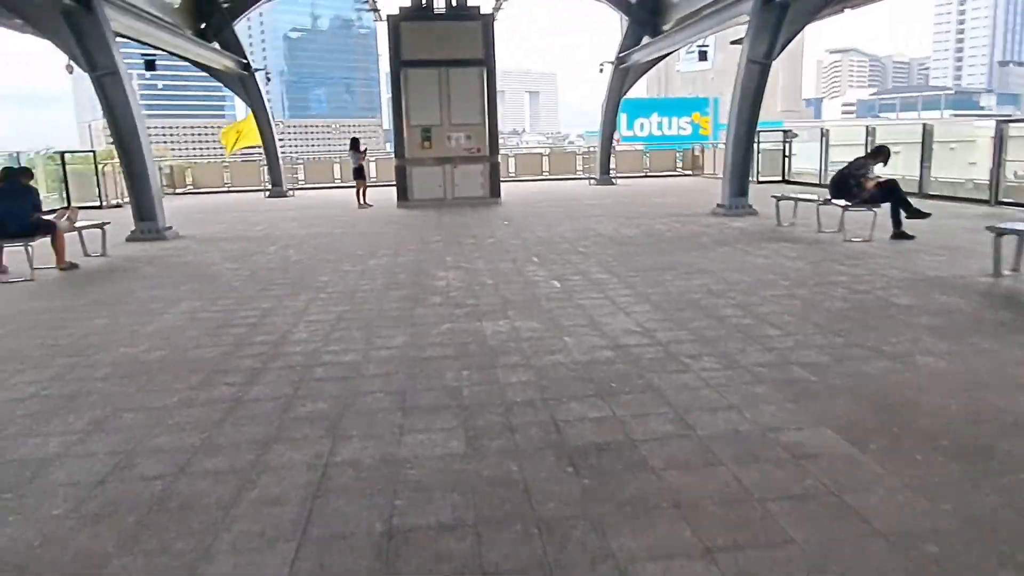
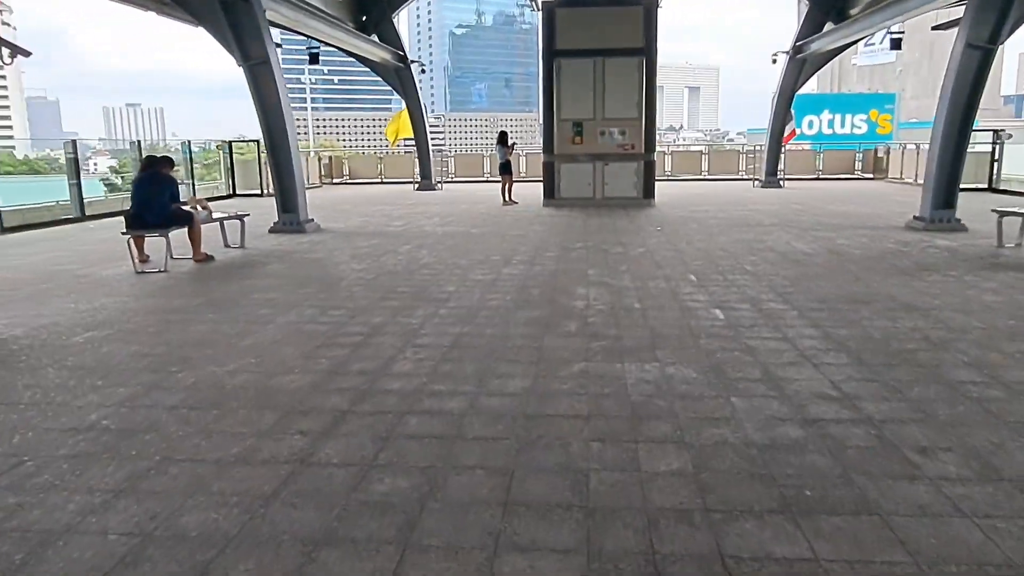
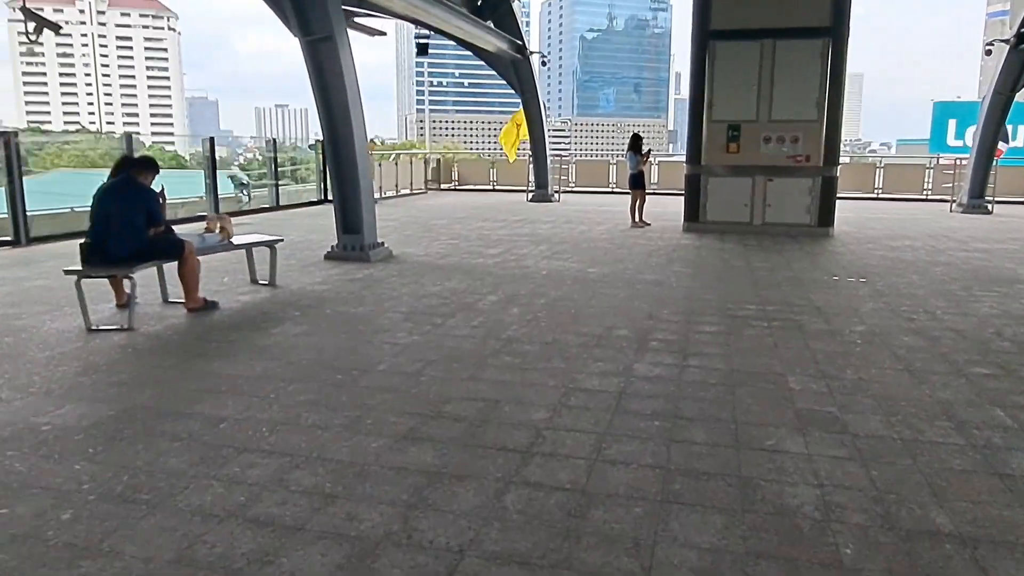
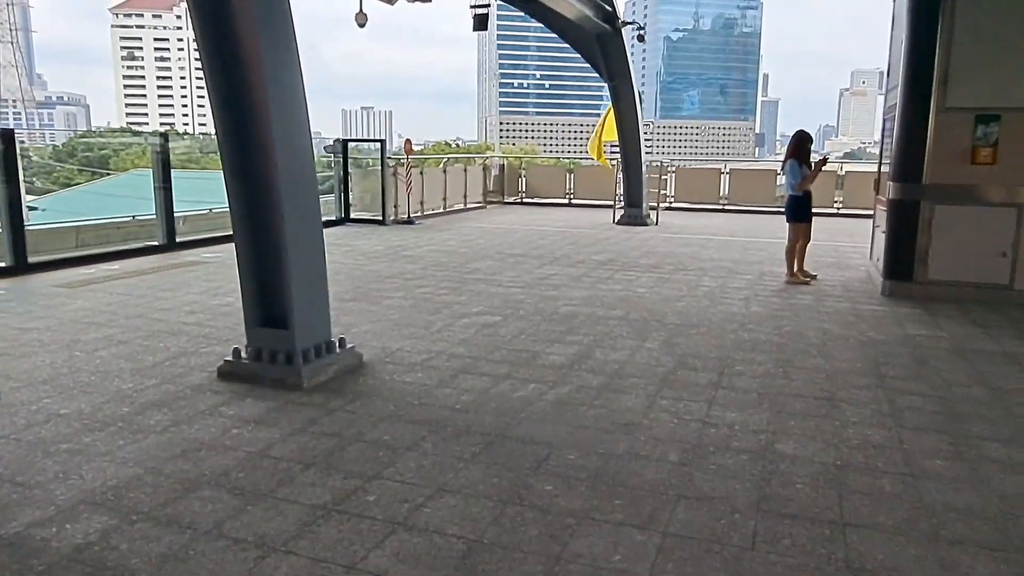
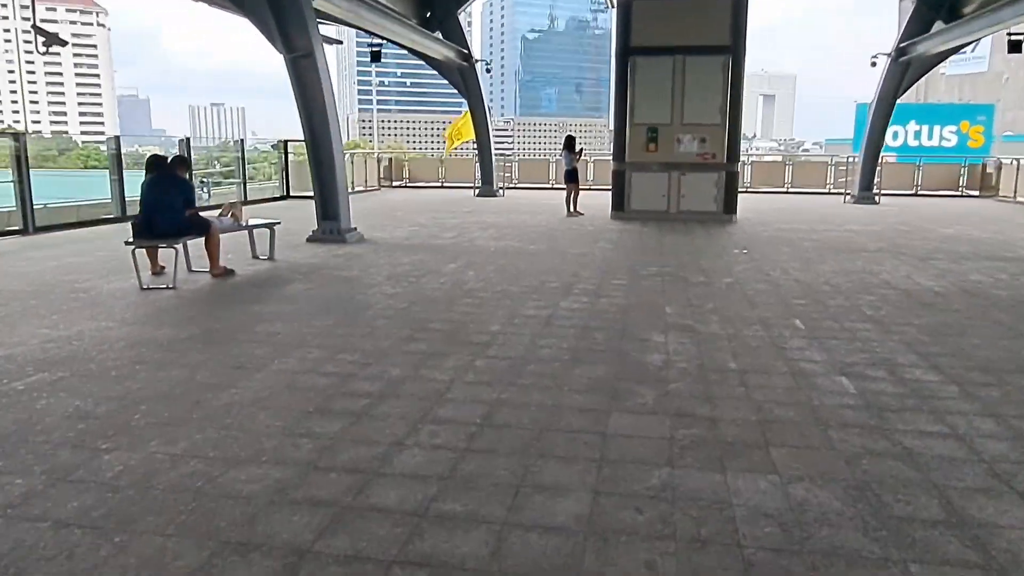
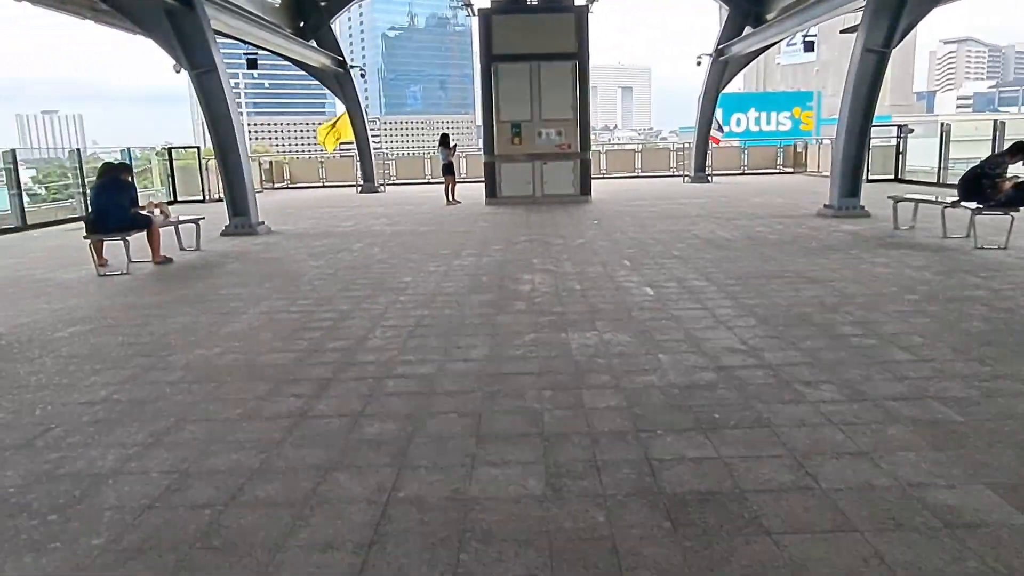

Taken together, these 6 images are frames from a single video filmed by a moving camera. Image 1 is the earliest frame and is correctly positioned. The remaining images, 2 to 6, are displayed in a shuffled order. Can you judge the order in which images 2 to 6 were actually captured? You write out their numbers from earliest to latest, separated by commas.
6, 2, 5, 3, 4
